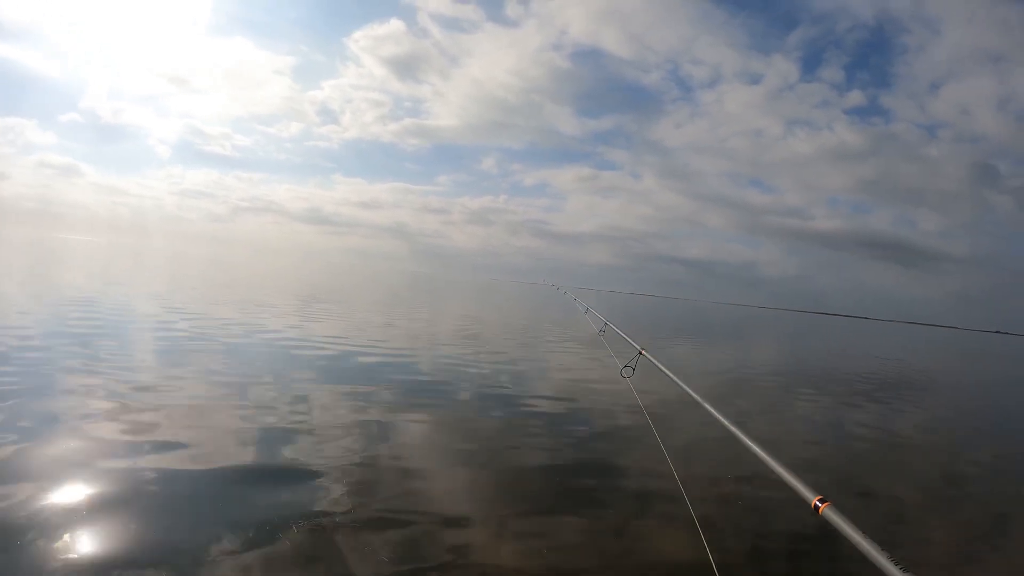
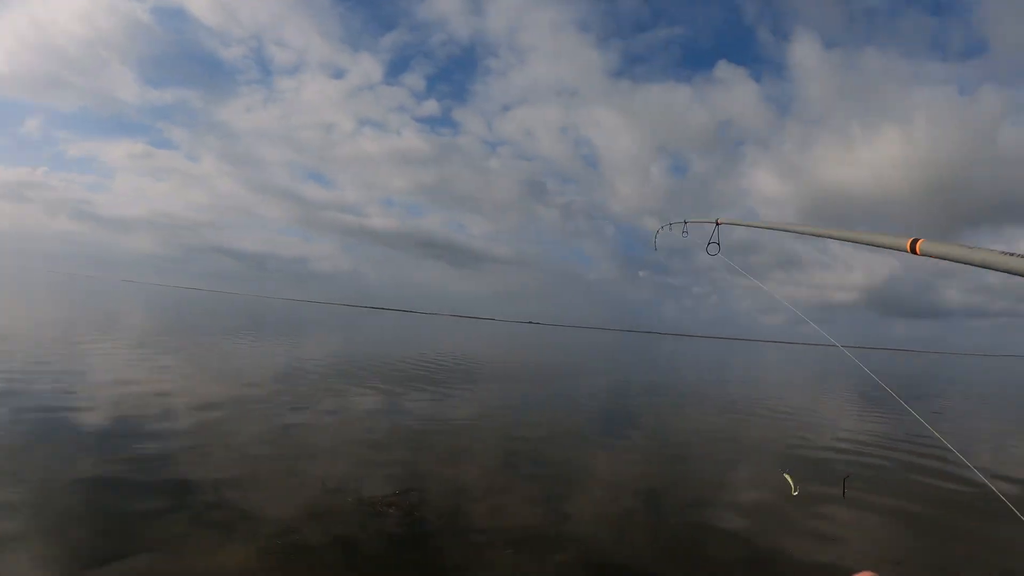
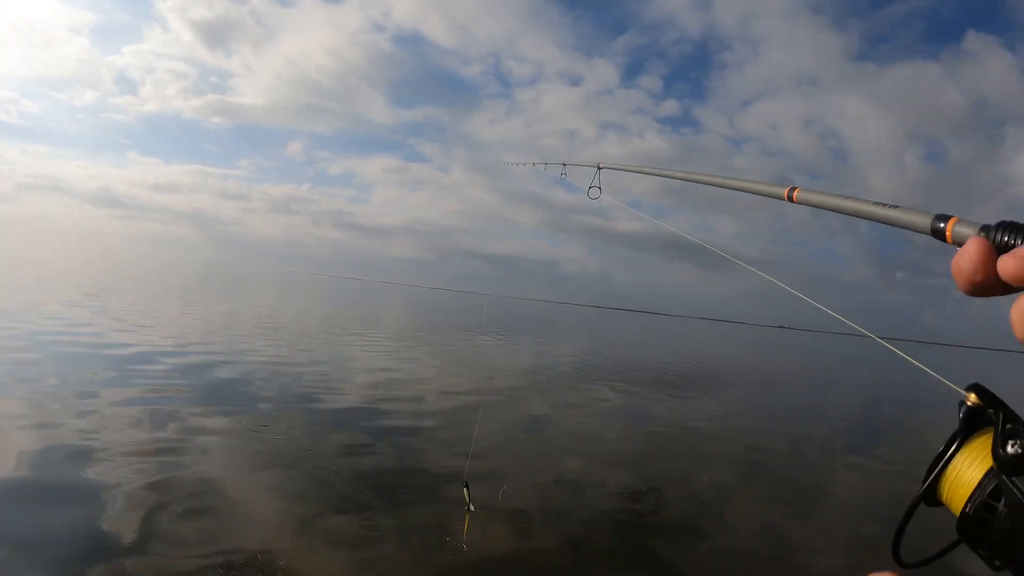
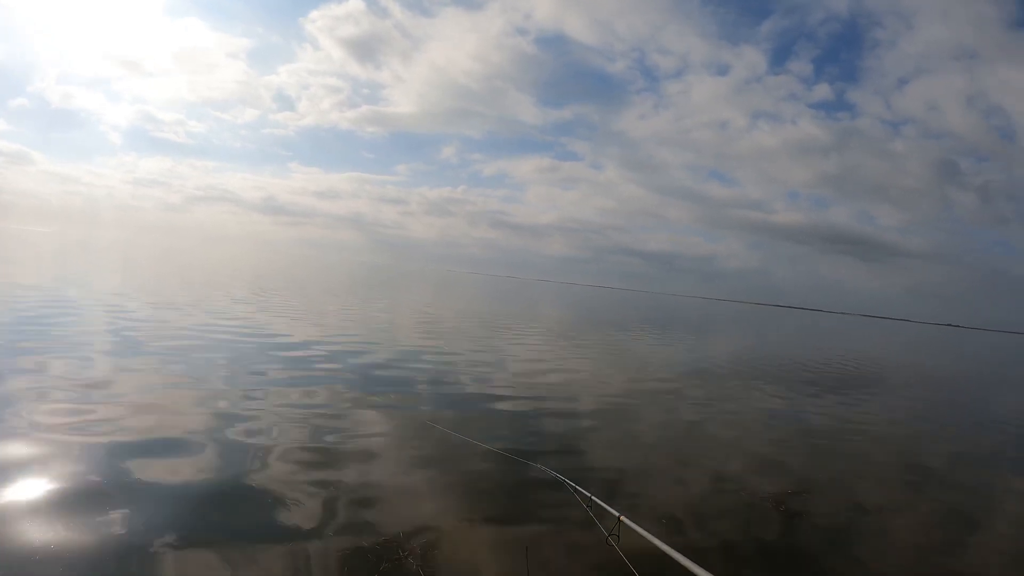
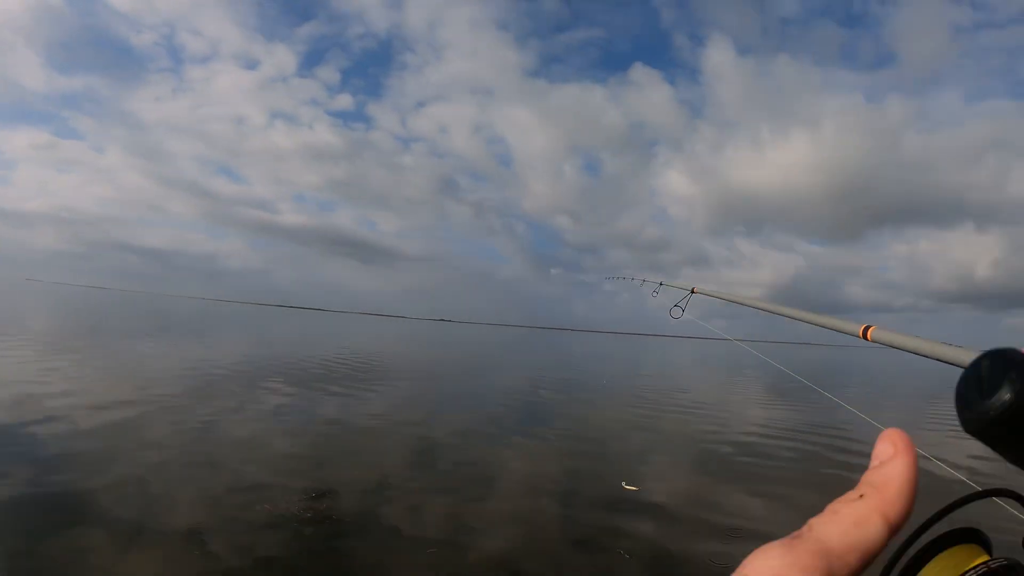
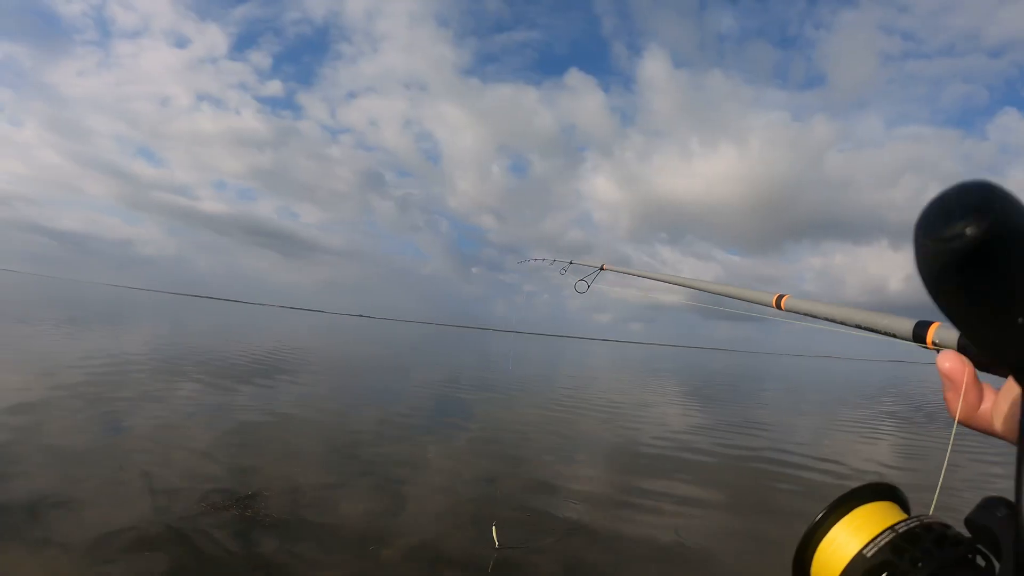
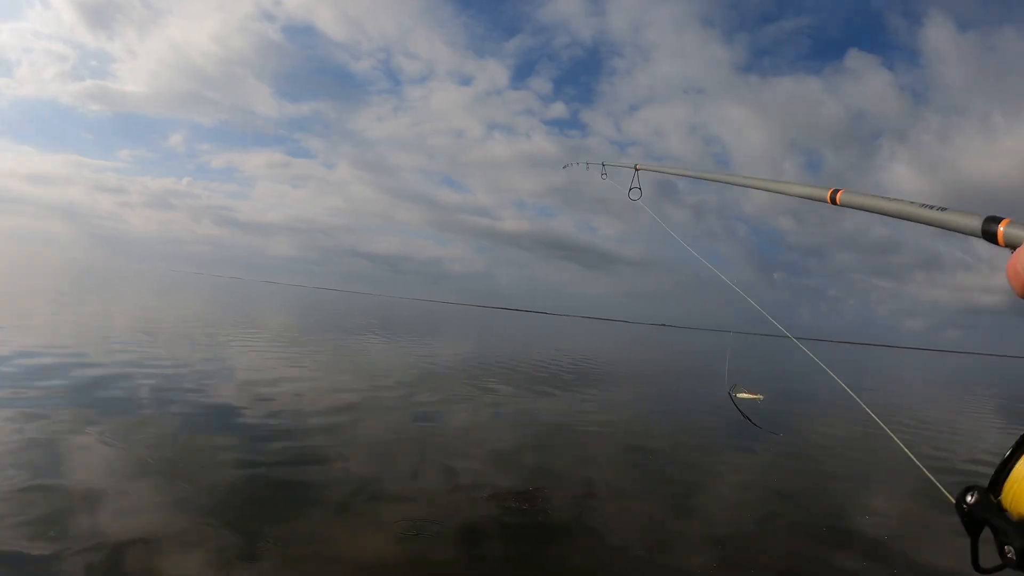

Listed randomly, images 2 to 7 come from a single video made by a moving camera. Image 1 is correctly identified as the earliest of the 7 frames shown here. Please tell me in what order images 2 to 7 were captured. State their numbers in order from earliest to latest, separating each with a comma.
4, 3, 7, 2, 5, 6
